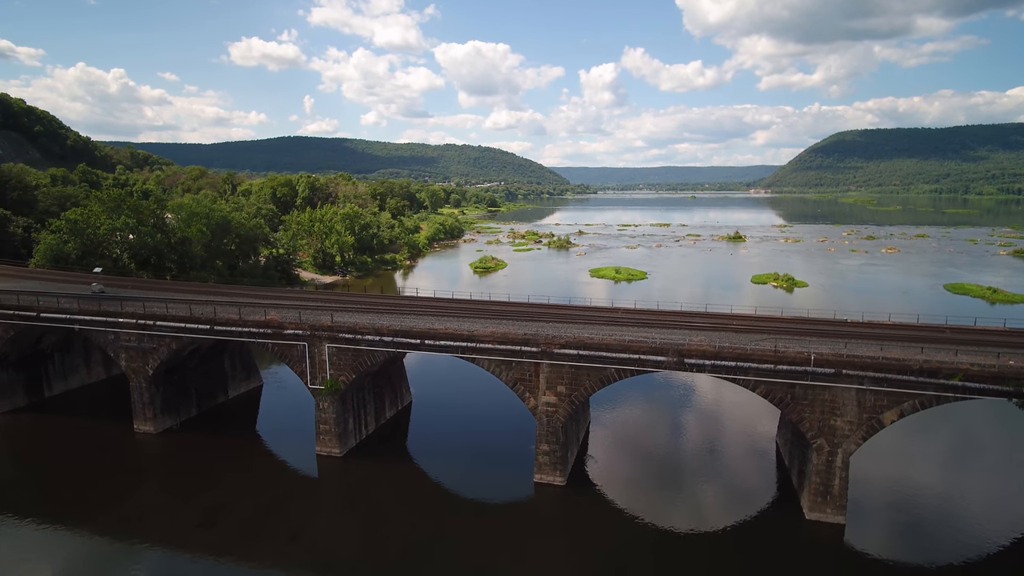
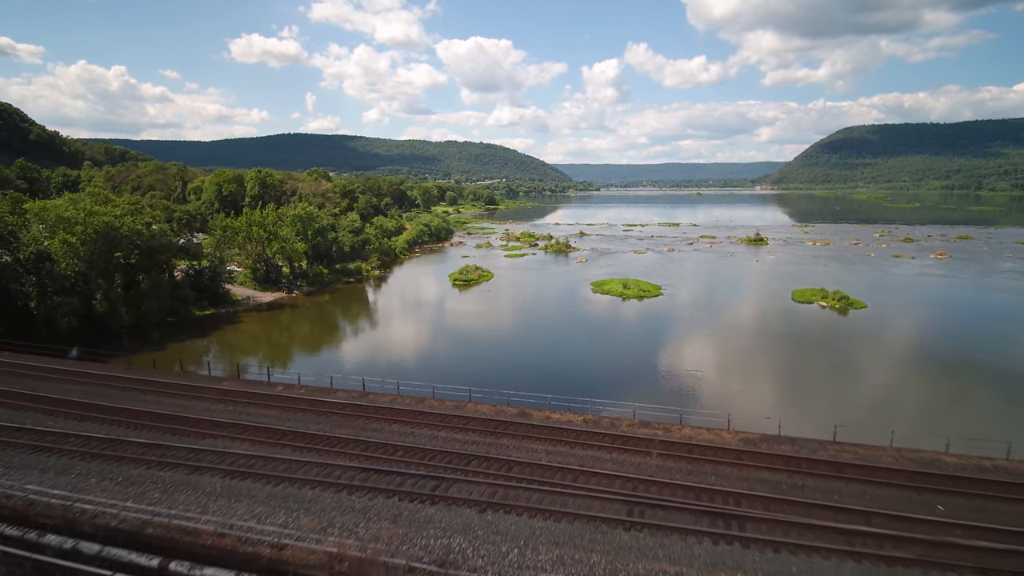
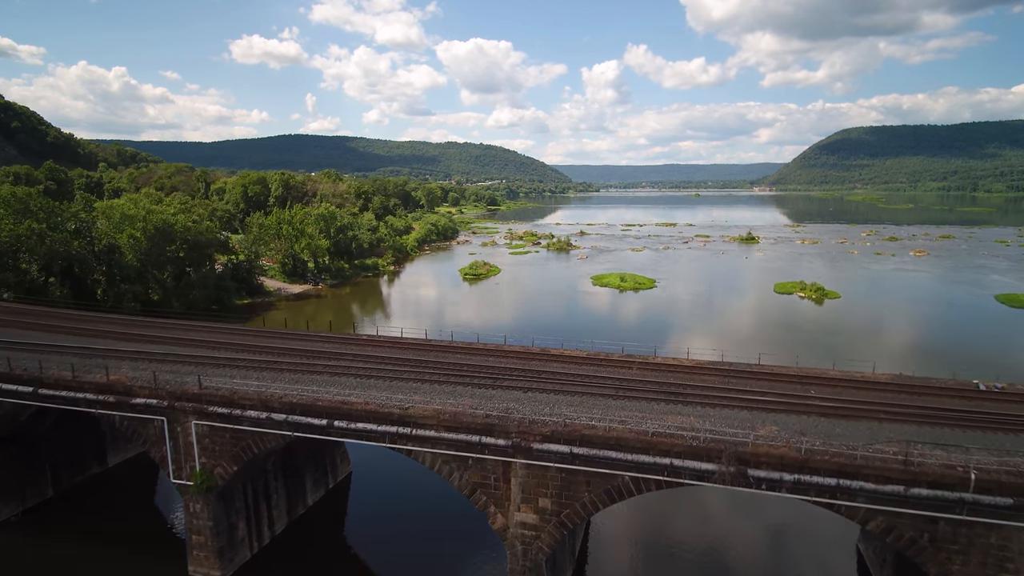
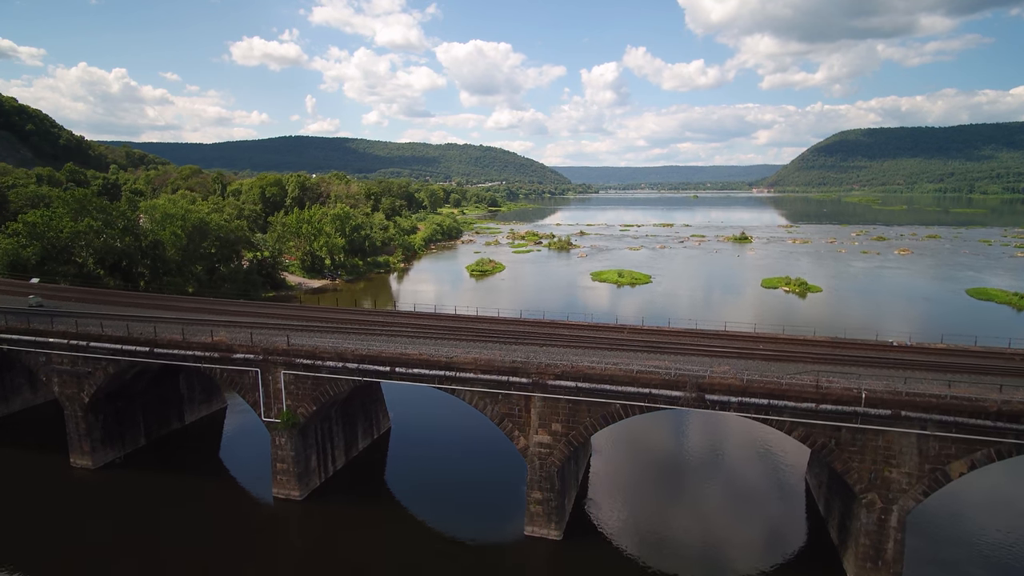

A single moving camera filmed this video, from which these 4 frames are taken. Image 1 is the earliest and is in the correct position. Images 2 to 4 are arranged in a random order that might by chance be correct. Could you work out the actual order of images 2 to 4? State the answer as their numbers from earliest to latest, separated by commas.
4, 3, 2
